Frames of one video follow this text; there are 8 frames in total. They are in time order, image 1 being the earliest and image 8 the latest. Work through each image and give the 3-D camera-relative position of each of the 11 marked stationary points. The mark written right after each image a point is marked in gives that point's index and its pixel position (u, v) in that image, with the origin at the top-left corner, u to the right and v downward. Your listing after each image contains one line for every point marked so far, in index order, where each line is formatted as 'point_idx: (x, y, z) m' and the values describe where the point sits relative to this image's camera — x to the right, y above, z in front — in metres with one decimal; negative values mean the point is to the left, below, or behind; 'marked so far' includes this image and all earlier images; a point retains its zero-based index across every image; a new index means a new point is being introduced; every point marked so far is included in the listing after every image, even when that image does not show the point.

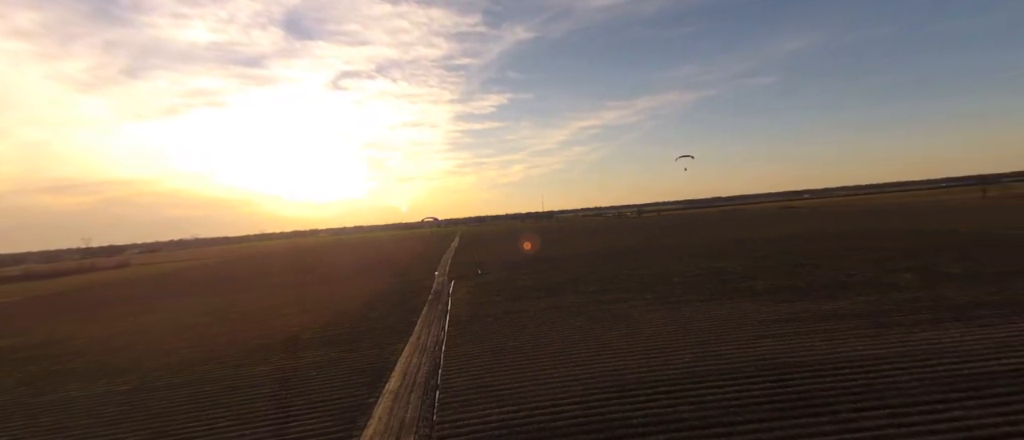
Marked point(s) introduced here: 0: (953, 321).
0: (+7.8, -1.9, +8.6) m
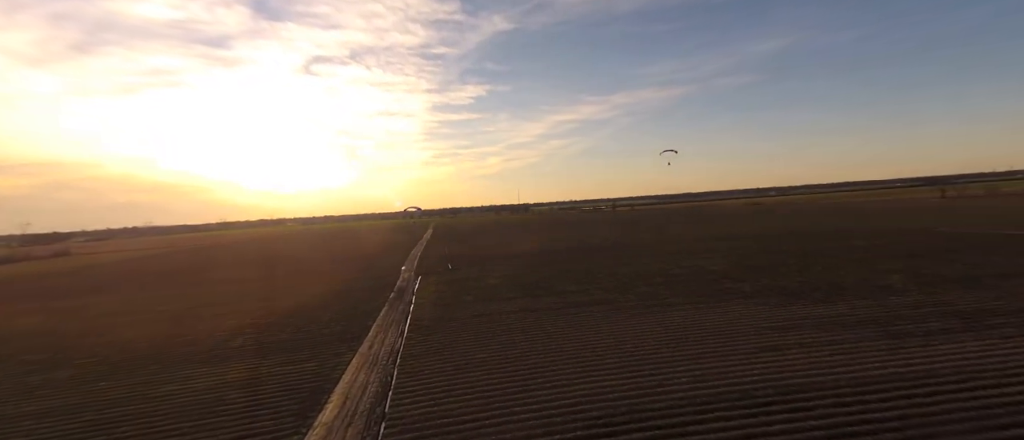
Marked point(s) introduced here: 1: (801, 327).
0: (+7.3, -1.9, +7.9) m
1: (+5.4, -2.0, +8.9) m
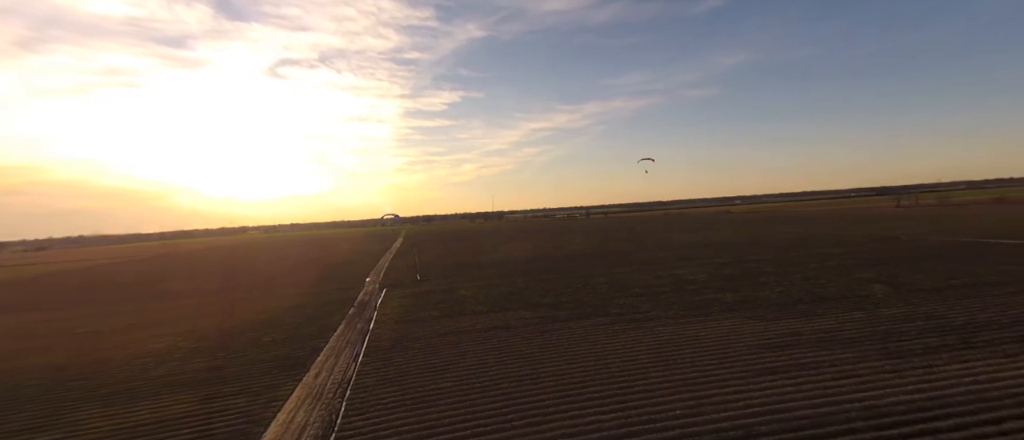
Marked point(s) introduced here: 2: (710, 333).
0: (+6.8, -2.1, +7.4) m
1: (+4.9, -2.2, +8.3) m
2: (+4.1, -2.3, +9.9) m
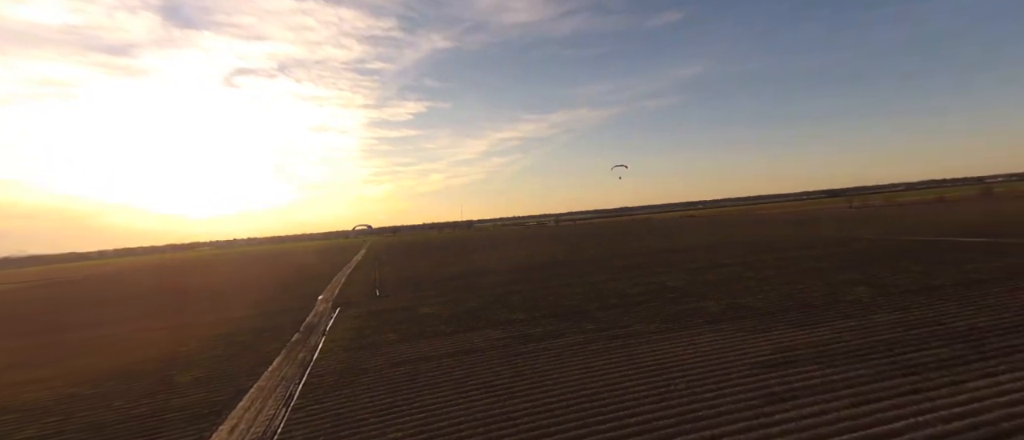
0: (+6.4, -2.0, +6.8) m
1: (+4.4, -2.2, +7.5) m
2: (+3.5, -2.4, +9.0) m
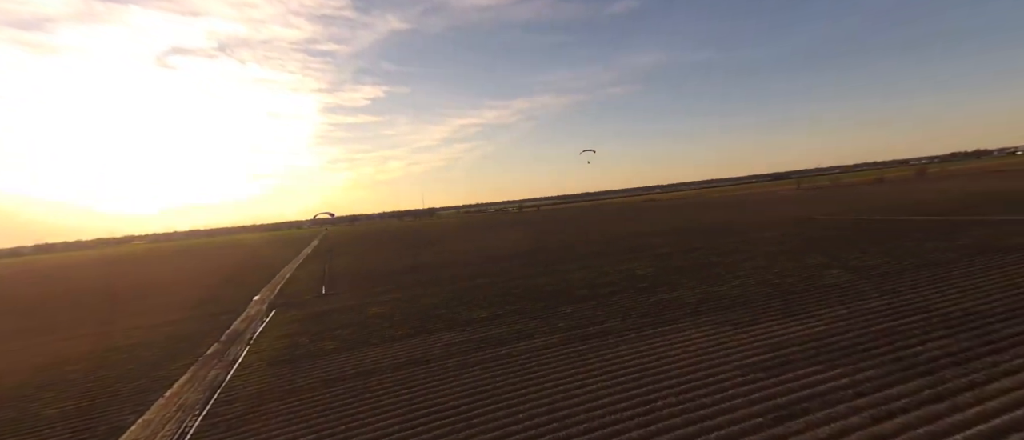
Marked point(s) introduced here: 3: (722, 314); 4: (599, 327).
0: (+5.9, -1.7, +6.0) m
1: (+3.9, -1.9, +6.6) m
2: (+2.8, -2.1, +8.1) m
3: (+4.6, -2.0, +10.5) m
4: (+1.9, -2.2, +10.2) m
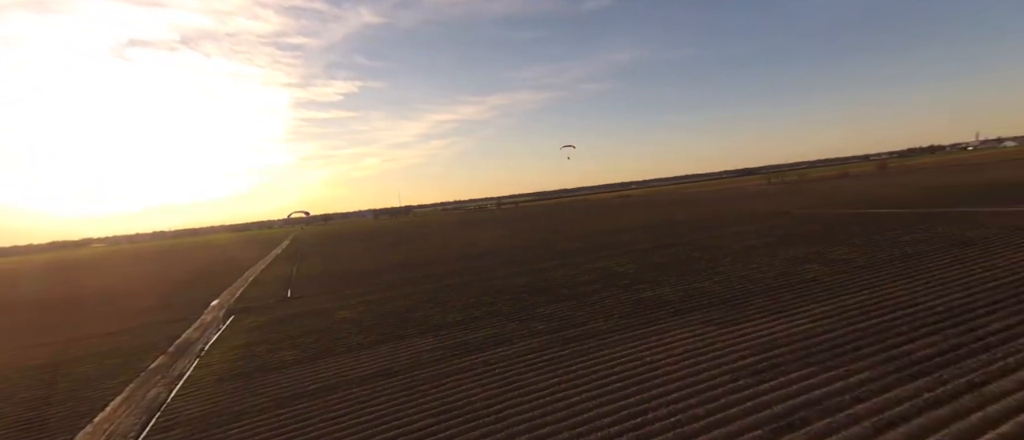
0: (+5.6, -1.6, +5.8) m
1: (+3.6, -1.9, +6.3) m
2: (+2.5, -2.1, +7.7) m
3: (+4.1, -1.9, +10.2) m
4: (+1.4, -2.2, +9.8) m
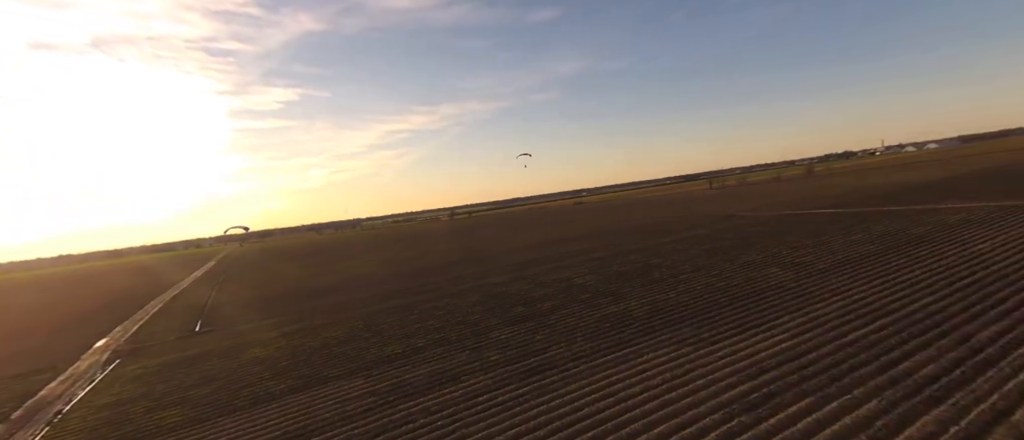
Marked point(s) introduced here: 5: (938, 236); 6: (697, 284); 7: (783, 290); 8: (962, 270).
0: (+5.1, -1.6, +5.0) m
1: (+3.0, -1.9, +5.3) m
2: (+1.8, -2.2, +6.6) m
3: (+3.2, -2.0, +9.3) m
4: (+0.5, -2.3, +8.6) m
5: (+15.0, -0.6, +17.2) m
6: (+5.1, -1.7, +13.2) m
7: (+6.5, -1.6, +11.7) m
8: (+10.6, -1.2, +11.5) m
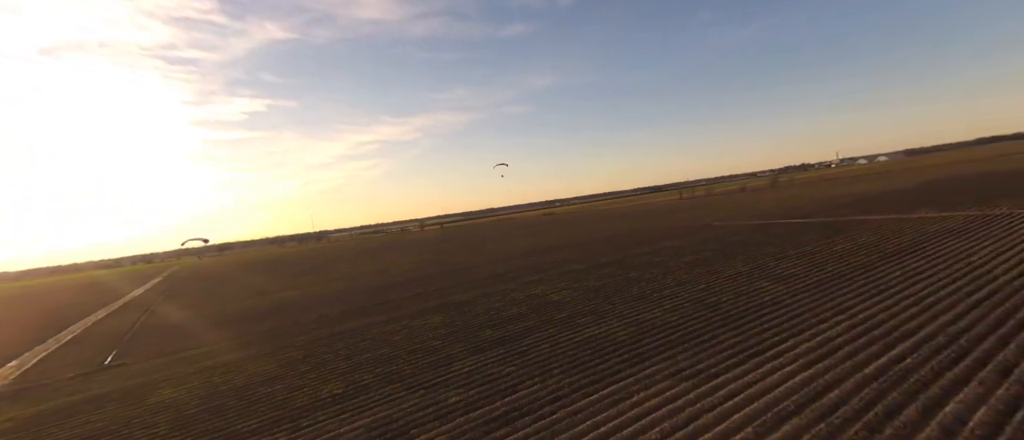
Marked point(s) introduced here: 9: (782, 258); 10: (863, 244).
0: (+4.7, -1.7, +4.1) m
1: (+2.6, -2.0, +4.3) m
2: (+1.4, -2.3, +5.5) m
3: (+2.6, -2.2, +8.2) m
4: (0.0, -2.5, +7.4) m
5: (+14.0, -0.9, +16.8) m
6: (+4.3, -1.9, +12.3) m
7: (+5.8, -1.8, +10.8) m
8: (+9.9, -1.4, +10.8) m
9: (+9.6, -1.3, +17.6) m
10: (+13.2, -0.9, +18.5) m
